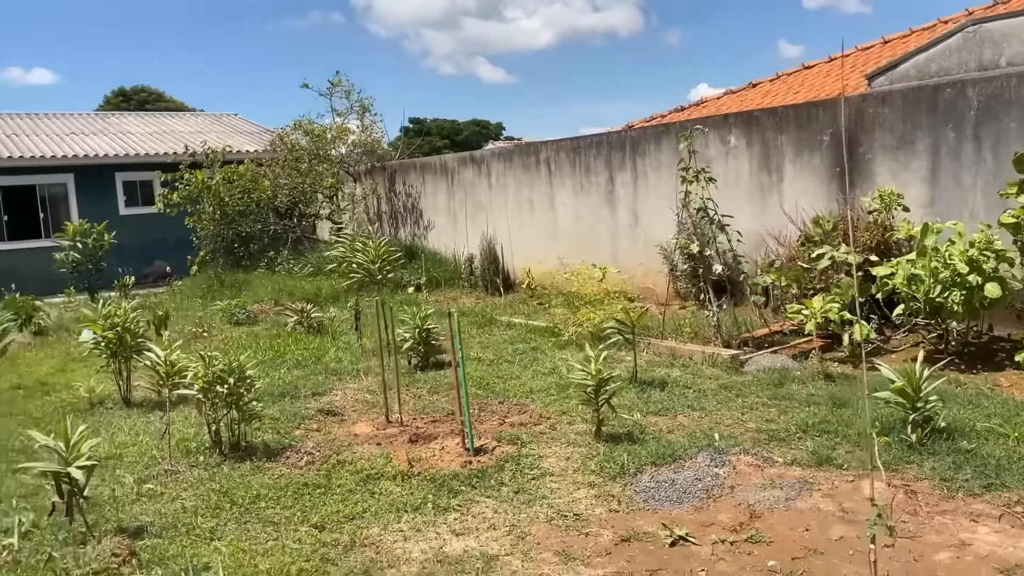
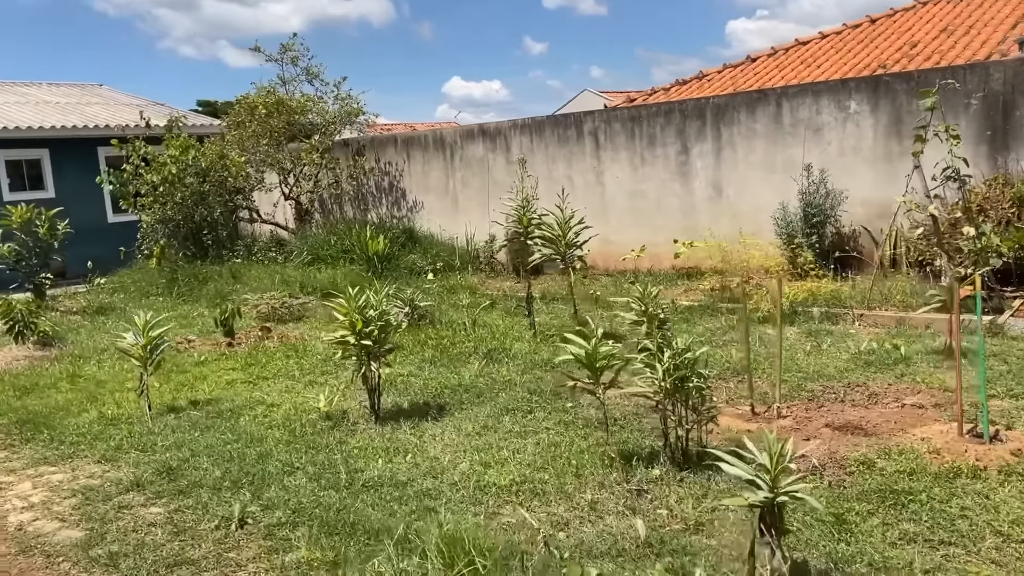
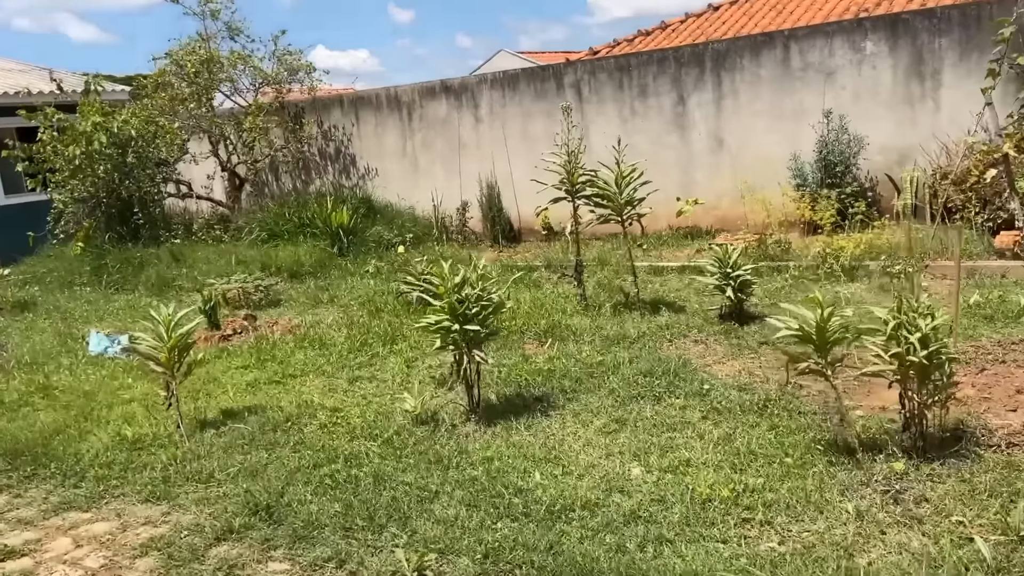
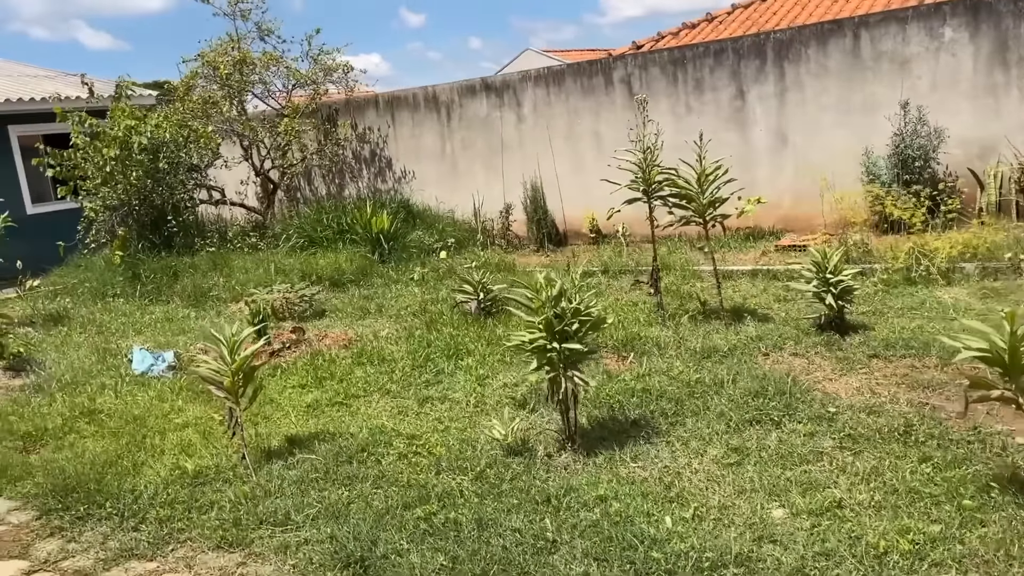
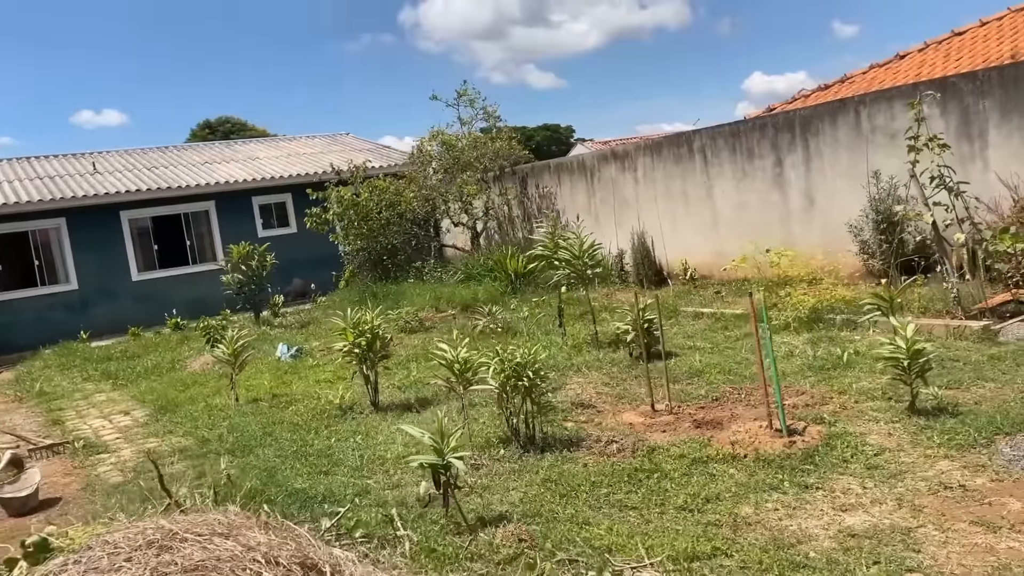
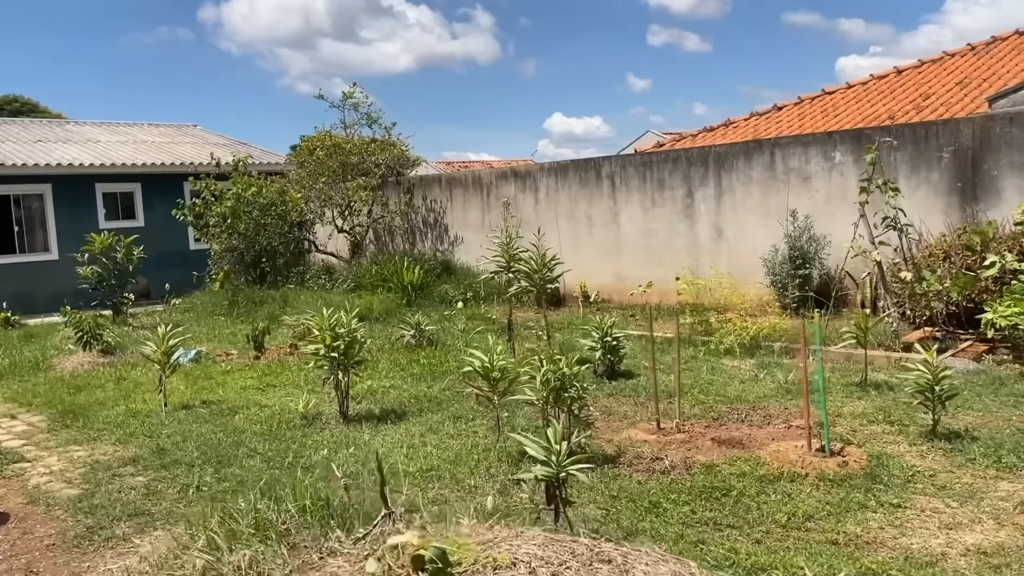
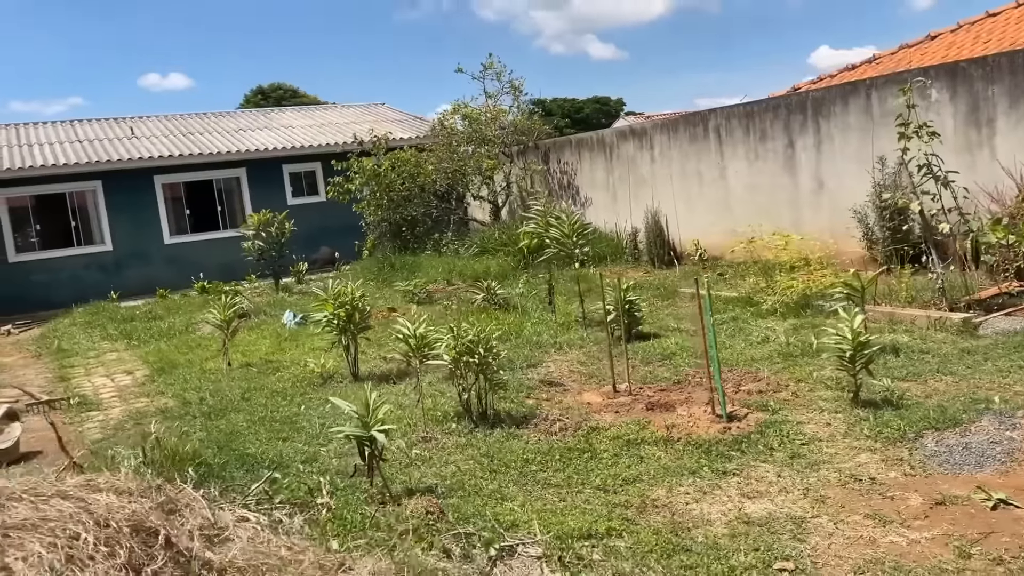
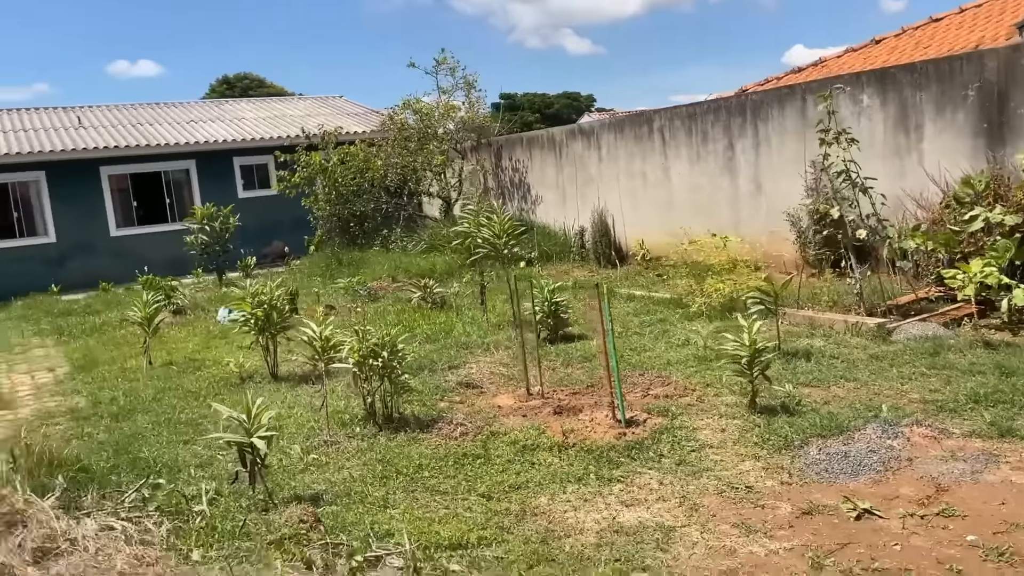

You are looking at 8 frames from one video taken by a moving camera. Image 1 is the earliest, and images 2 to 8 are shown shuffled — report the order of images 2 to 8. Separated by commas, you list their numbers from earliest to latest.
8, 7, 5, 6, 2, 3, 4
